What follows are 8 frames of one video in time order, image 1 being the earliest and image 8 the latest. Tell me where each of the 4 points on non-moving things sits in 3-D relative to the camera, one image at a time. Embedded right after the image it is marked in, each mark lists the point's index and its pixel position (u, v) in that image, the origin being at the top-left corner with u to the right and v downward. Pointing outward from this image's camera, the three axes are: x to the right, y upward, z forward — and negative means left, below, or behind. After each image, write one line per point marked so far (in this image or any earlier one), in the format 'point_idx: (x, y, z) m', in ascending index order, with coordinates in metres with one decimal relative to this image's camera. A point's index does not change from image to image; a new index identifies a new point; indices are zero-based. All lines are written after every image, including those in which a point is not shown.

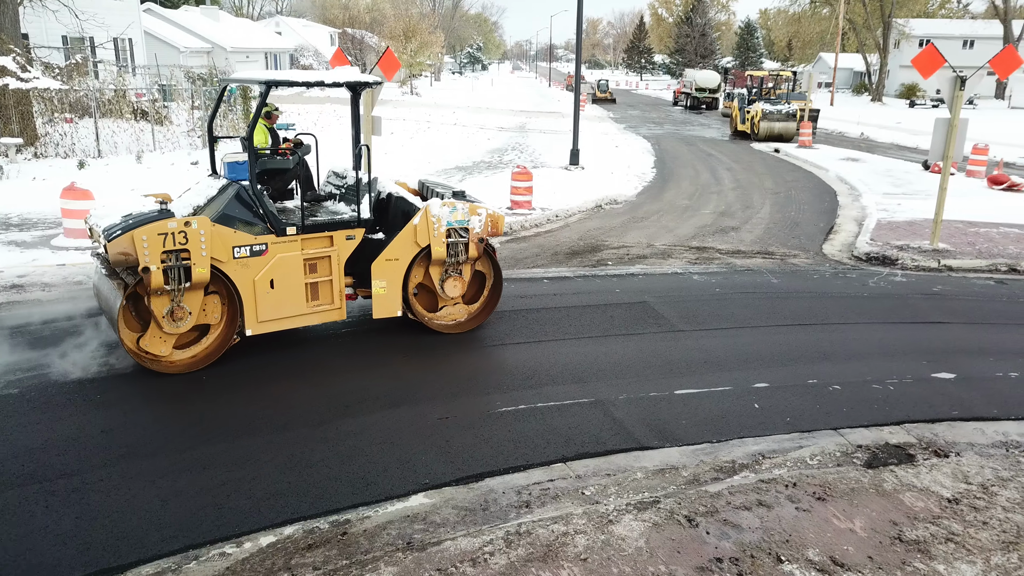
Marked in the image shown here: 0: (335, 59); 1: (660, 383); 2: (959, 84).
0: (-2.8, +3.6, +12.4) m
1: (+1.1, -0.7, +5.9) m
2: (+5.2, +2.4, +9.3) m
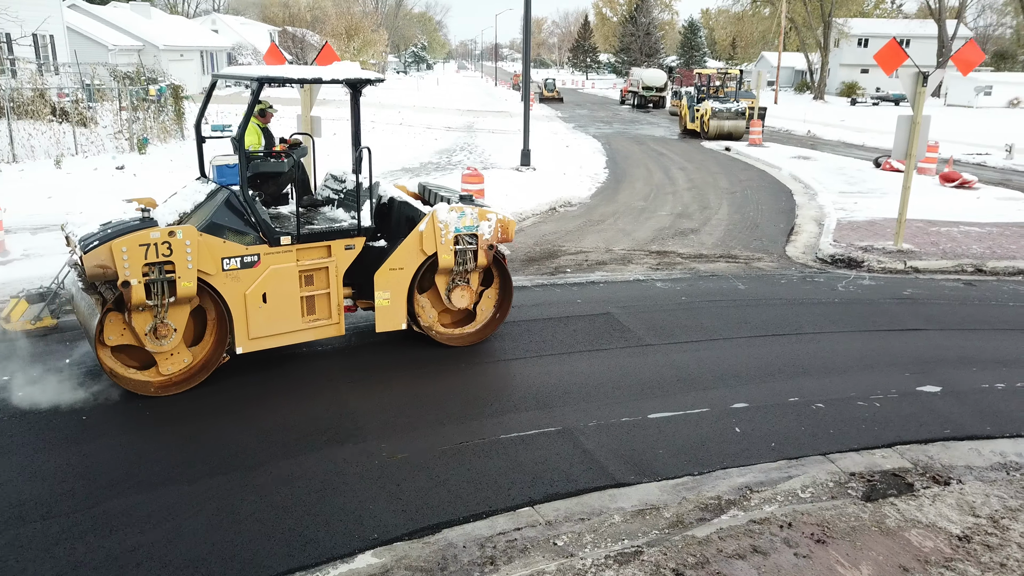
0: (-3.5, +3.4, +11.7) m
1: (+0.8, -0.8, +5.4) m
2: (+4.6, +2.4, +9.1) m
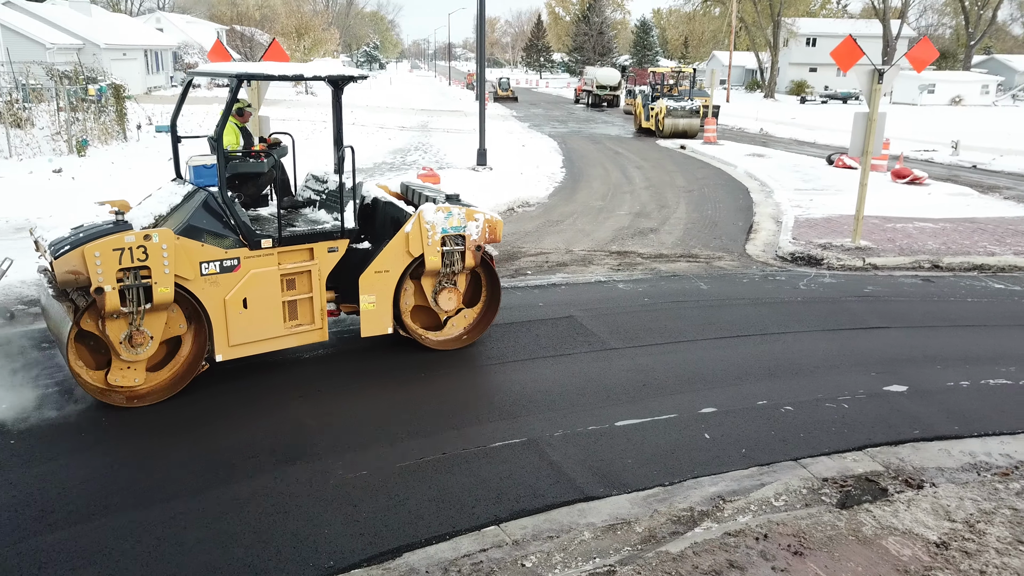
0: (-4.2, +3.3, +11.3) m
1: (+0.6, -0.8, +5.2) m
2: (+4.1, +2.4, +9.1) m
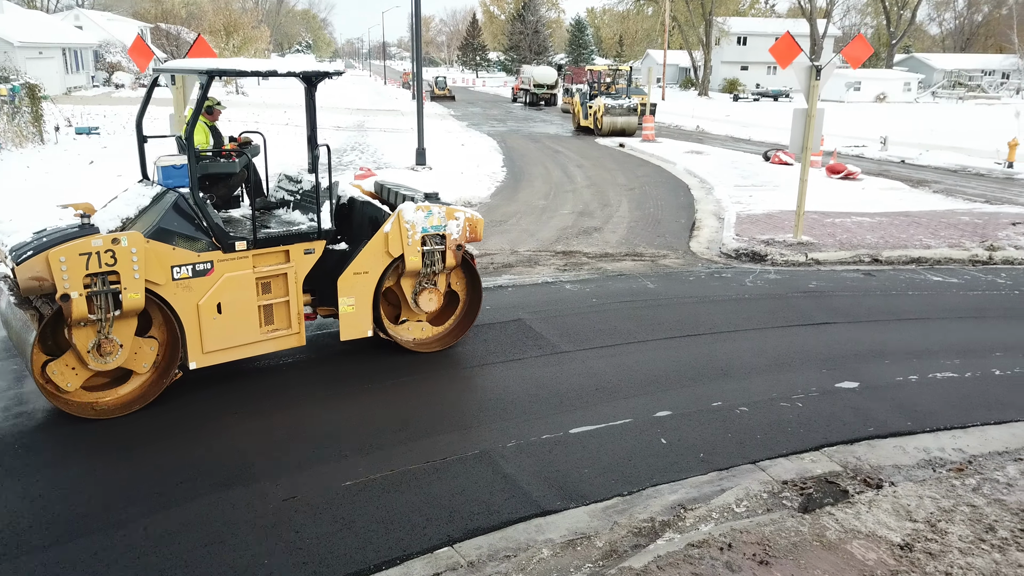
0: (-5.0, +3.2, +10.7) m
1: (+0.2, -0.8, +5.0) m
2: (+3.5, +2.5, +9.2) m
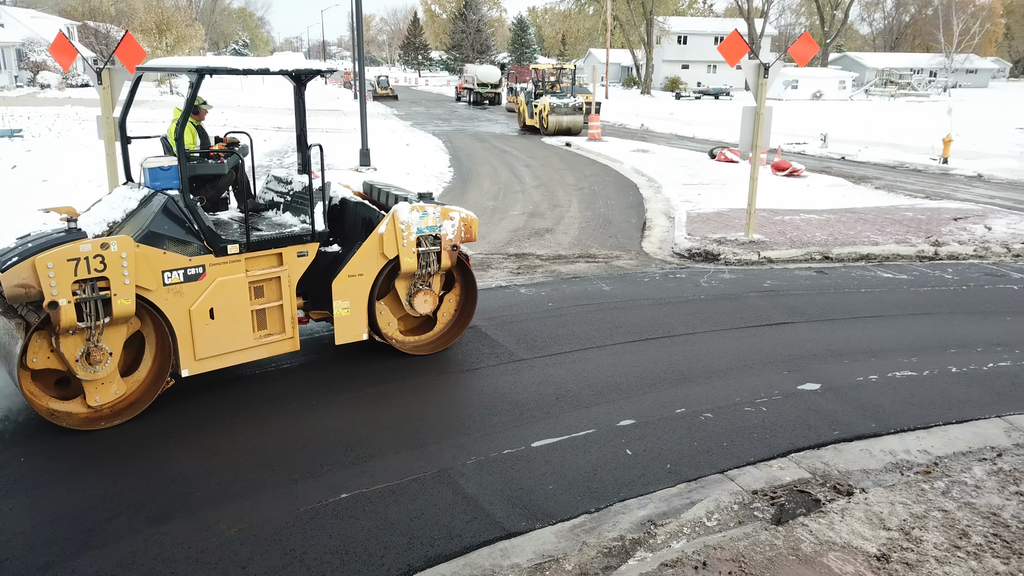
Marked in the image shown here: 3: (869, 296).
0: (-5.7, +3.0, +10.1) m
1: (0.0, -0.9, +4.8) m
2: (+2.9, +2.5, +9.1) m
3: (+3.4, -0.1, +7.5) m
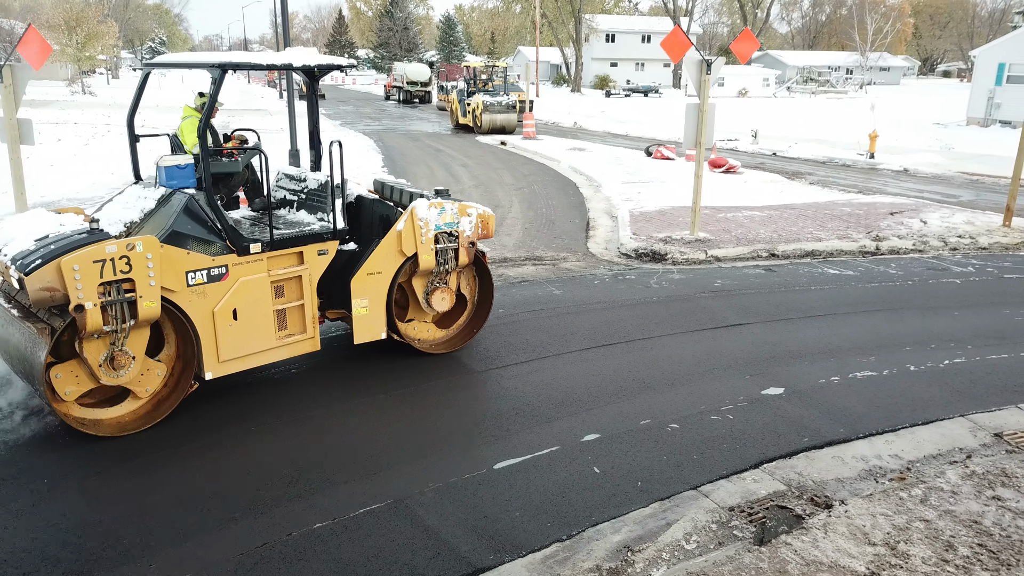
0: (-6.5, +2.8, +9.3) m
1: (-0.2, -0.9, +4.5) m
2: (+2.2, +2.5, +9.0) m
3: (+2.9, -0.1, +7.5) m
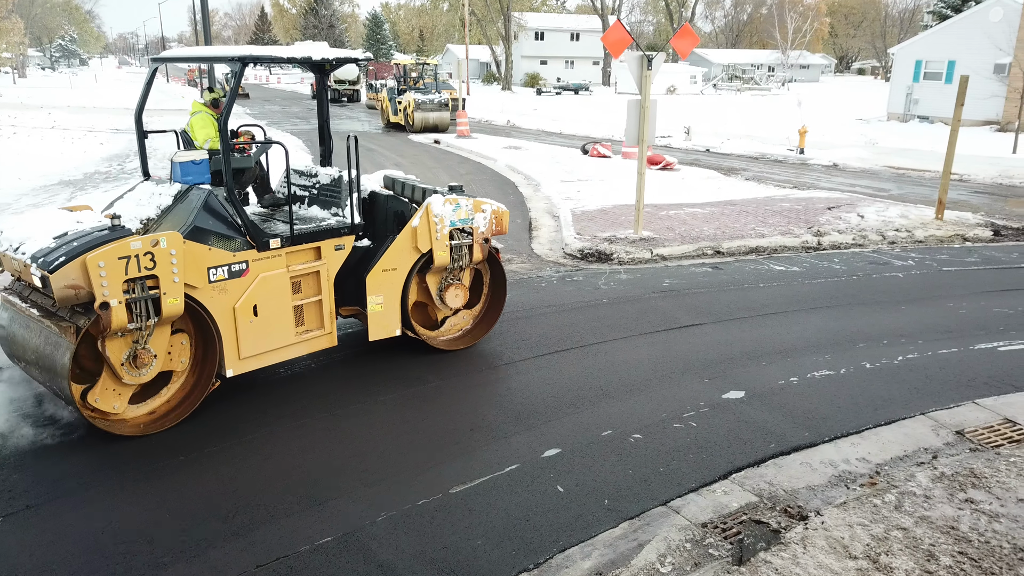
0: (-7.2, +2.6, +8.4) m
1: (-0.5, -1.0, +4.2) m
2: (+1.5, +2.5, +8.9) m
3: (+2.4, 0.0, +7.4) m
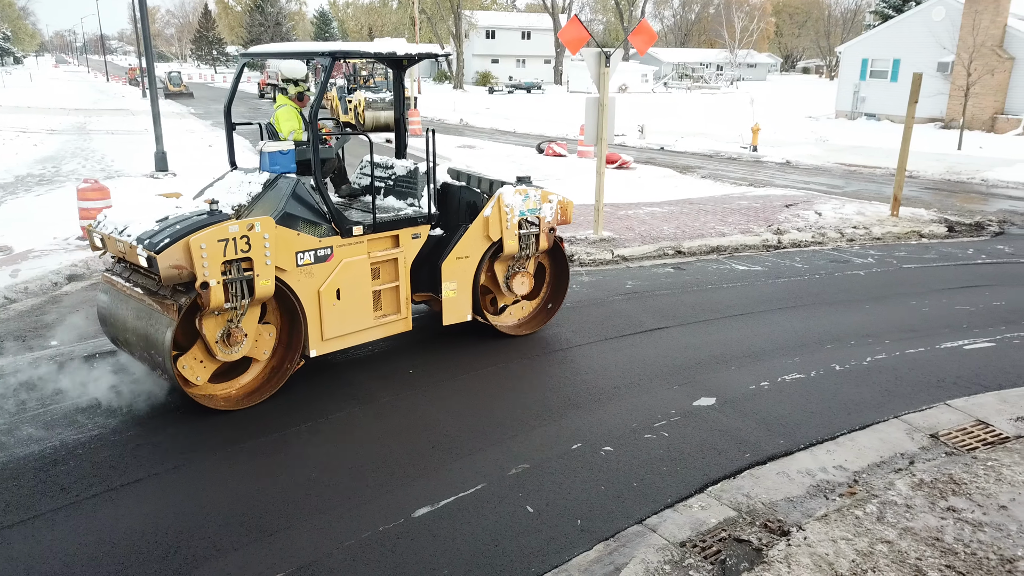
0: (-7.6, +2.5, +7.7) m
1: (-0.6, -1.0, +3.9) m
2: (+1.0, +2.5, +8.7) m
3: (+2.0, 0.0, +7.3) m
